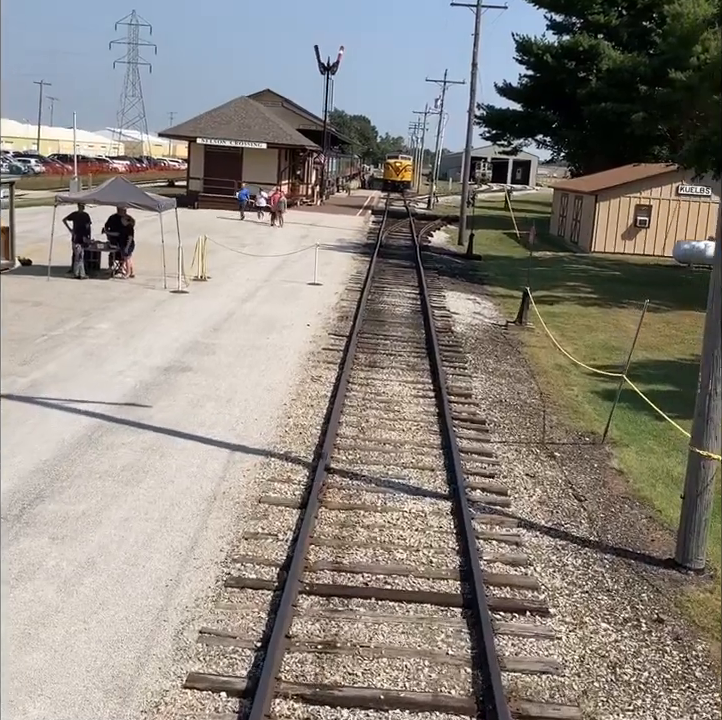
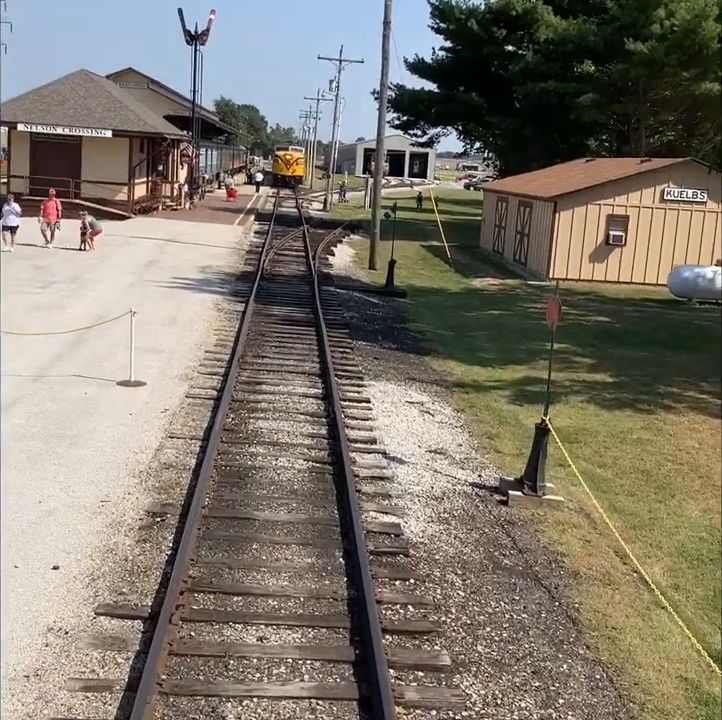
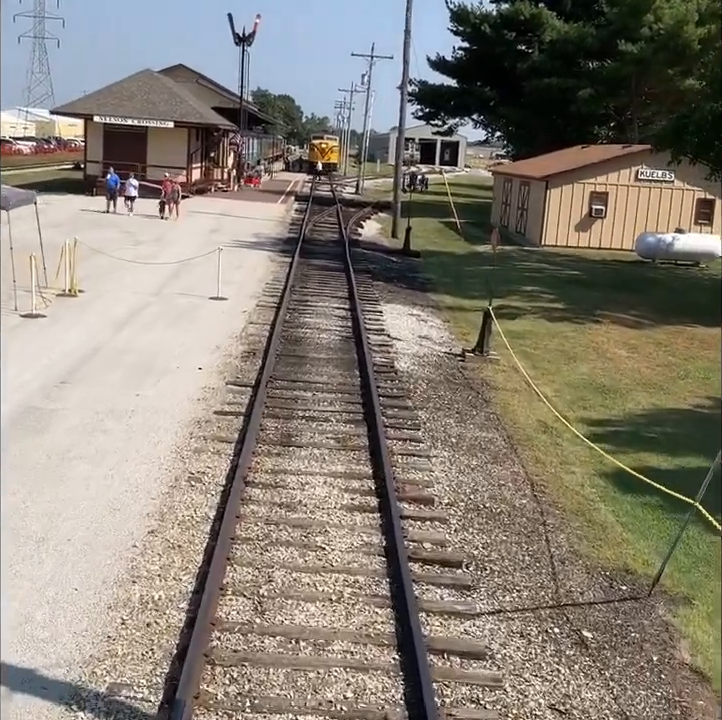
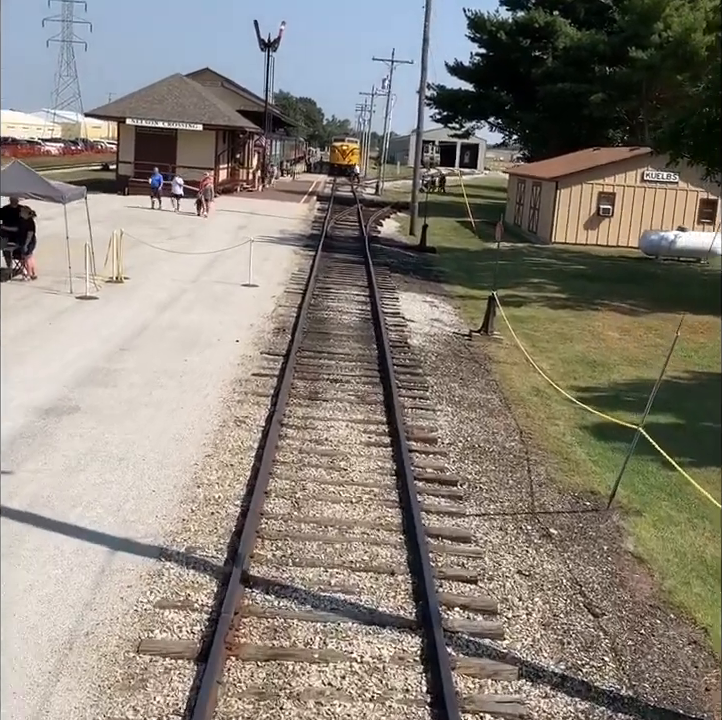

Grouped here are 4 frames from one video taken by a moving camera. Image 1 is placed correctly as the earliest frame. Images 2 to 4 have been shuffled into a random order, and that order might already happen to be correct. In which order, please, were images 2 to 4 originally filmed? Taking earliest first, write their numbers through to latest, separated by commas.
4, 3, 2
